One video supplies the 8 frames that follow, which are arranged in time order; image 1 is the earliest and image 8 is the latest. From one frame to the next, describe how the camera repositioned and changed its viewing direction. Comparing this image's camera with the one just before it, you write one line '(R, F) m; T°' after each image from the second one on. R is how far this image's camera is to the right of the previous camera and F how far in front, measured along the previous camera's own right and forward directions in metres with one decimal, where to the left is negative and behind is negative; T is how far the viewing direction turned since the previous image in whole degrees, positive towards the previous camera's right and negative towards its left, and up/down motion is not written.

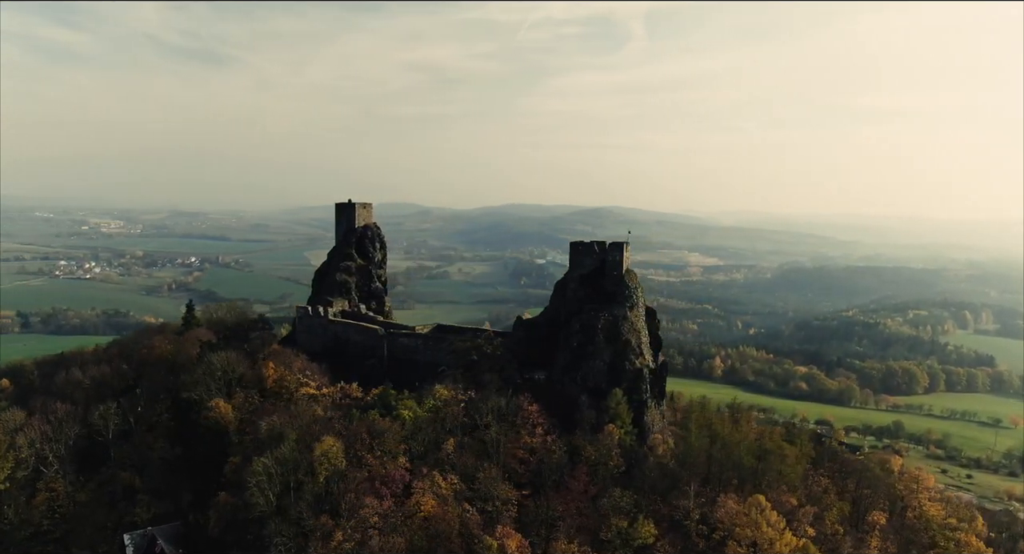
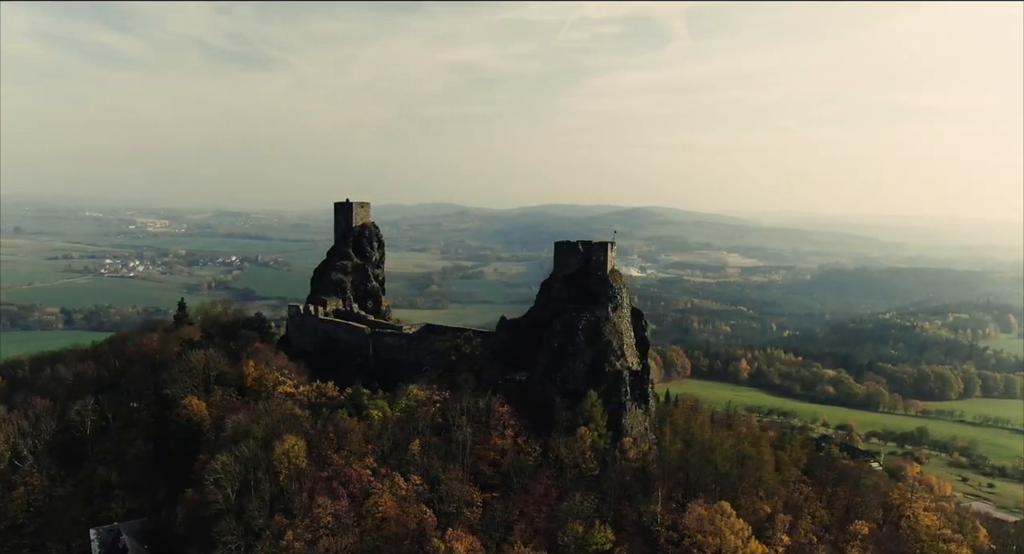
(+1.8, +0.3) m; -2°
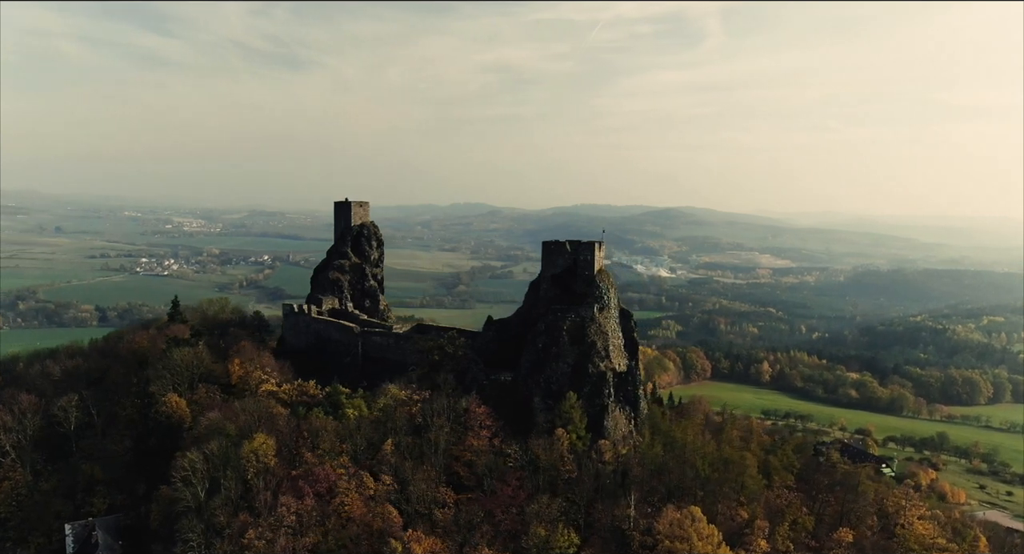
(+1.5, +0.3) m; -2°
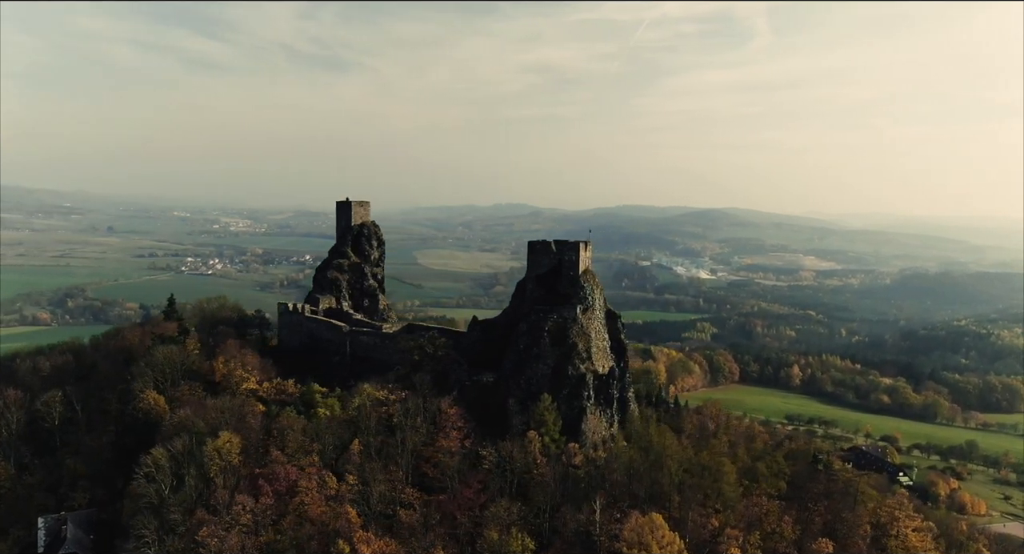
(+1.8, +0.3) m; -2°
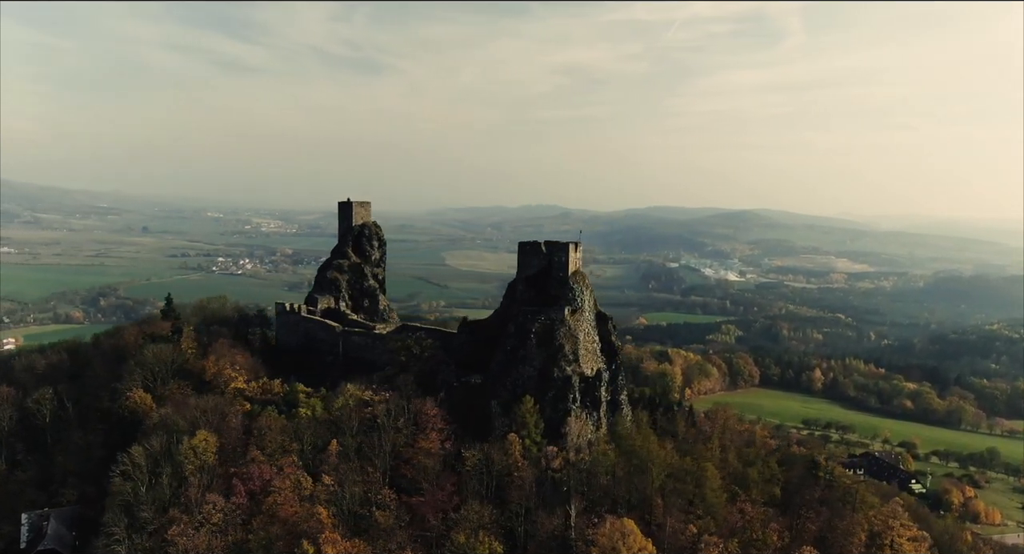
(+1.3, +0.2) m; -2°
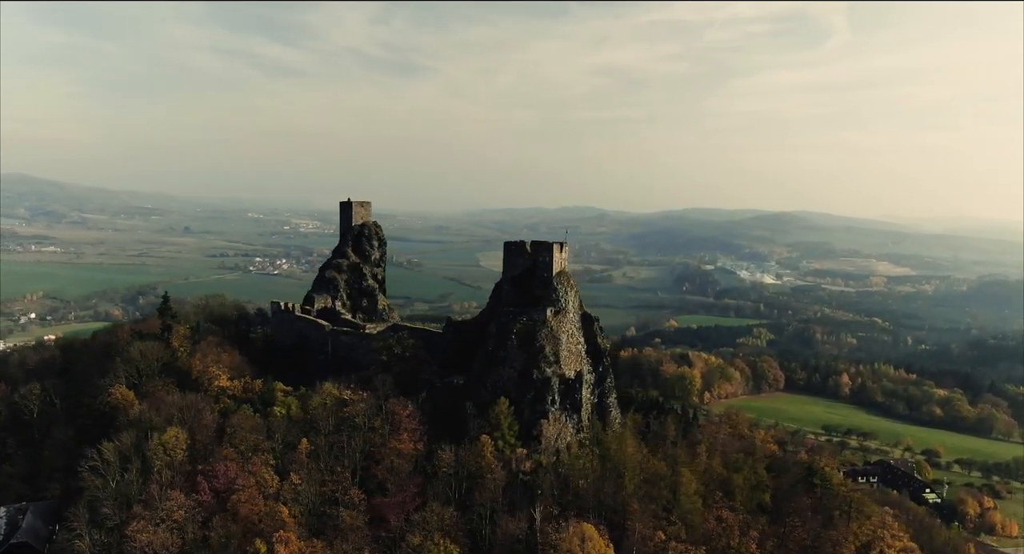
(+1.6, +0.3) m; -2°
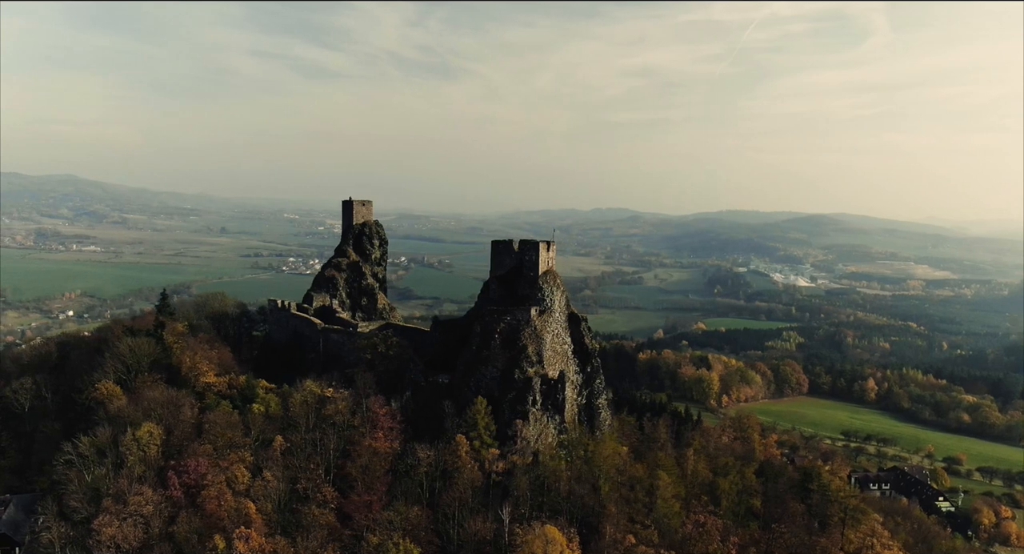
(+1.4, +0.2) m; -2°
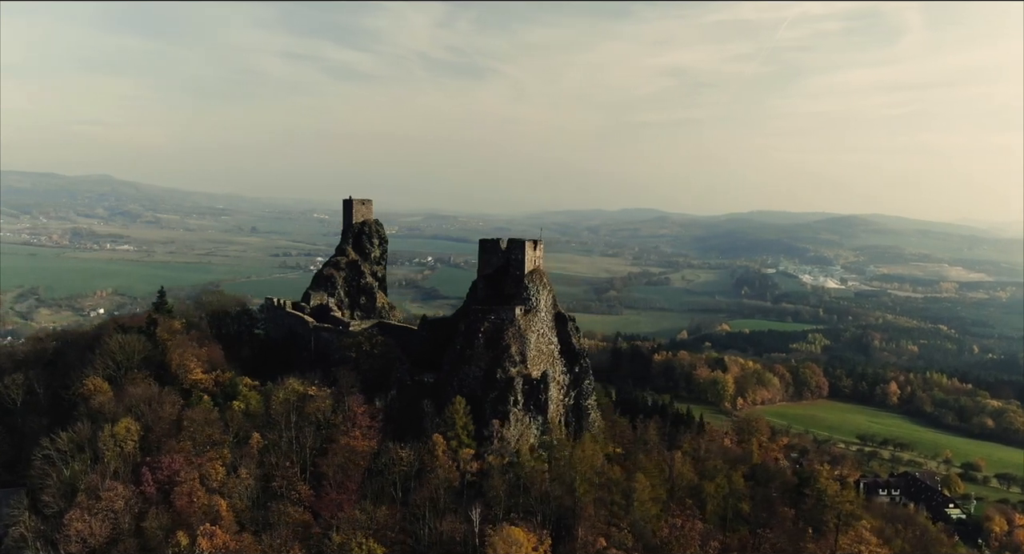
(+1.3, +0.2) m; -2°
